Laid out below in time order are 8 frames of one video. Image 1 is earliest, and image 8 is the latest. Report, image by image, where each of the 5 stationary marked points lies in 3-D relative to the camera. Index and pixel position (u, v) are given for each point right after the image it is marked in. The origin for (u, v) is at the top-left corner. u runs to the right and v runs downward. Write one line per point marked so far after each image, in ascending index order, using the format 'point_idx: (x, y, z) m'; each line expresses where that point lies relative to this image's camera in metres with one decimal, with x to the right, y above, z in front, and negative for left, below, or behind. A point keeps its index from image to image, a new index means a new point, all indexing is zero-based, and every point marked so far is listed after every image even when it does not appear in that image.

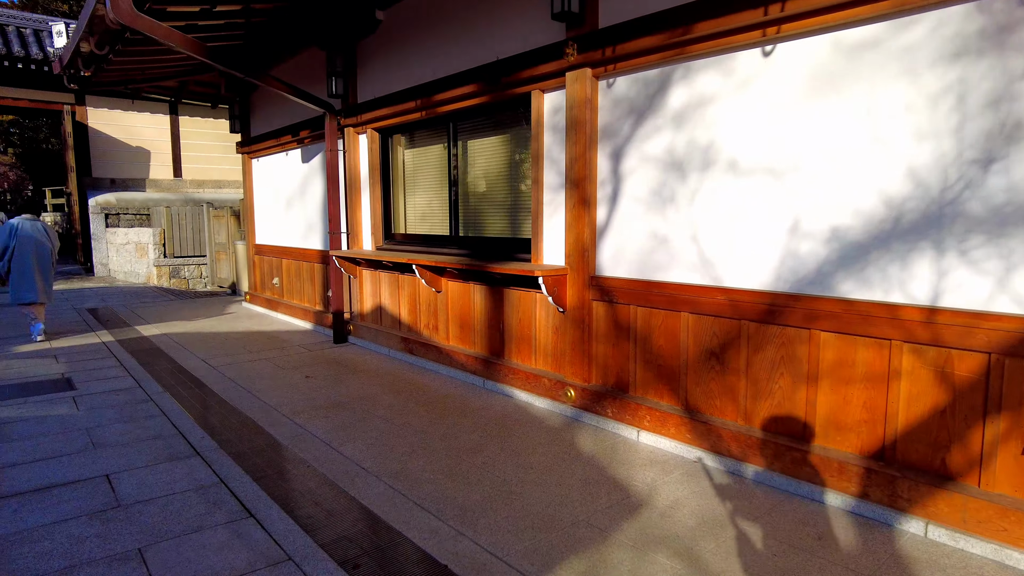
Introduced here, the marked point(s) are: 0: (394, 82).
0: (-0.8, +1.5, +4.7) m
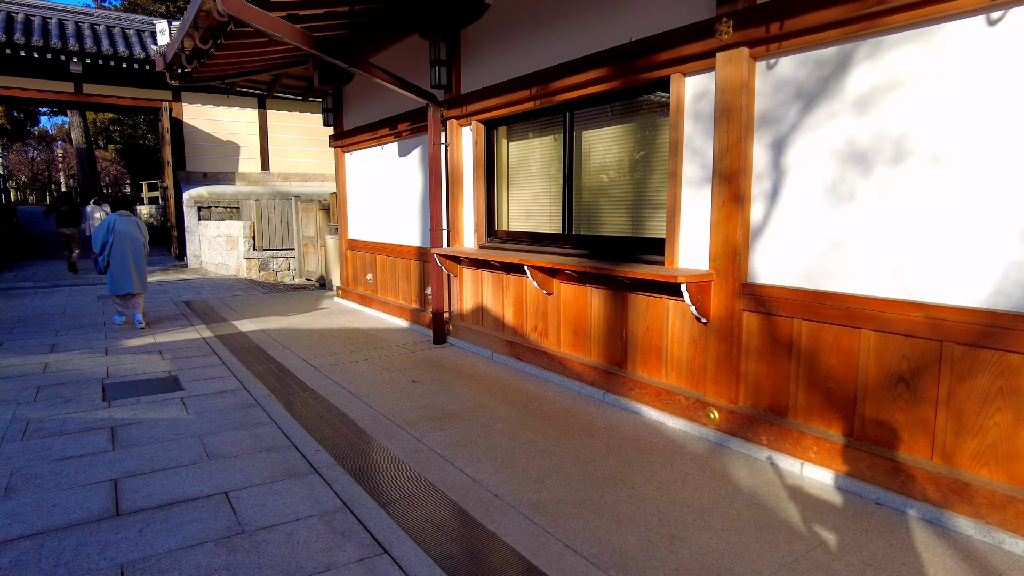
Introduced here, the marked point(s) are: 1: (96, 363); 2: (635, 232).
0: (-0.1, +1.5, +4.4) m
1: (-2.8, -0.5, +4.5) m
2: (+0.7, +0.3, +3.8) m
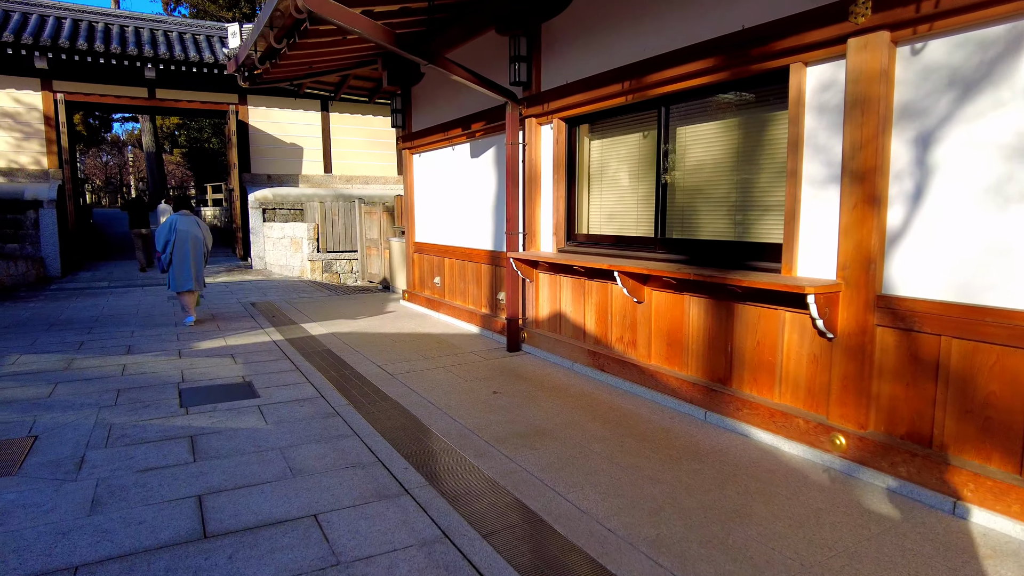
0: (+0.5, +1.4, +4.2) m
1: (-2.3, -0.5, +4.4) m
2: (+1.2, +0.3, +3.5) m
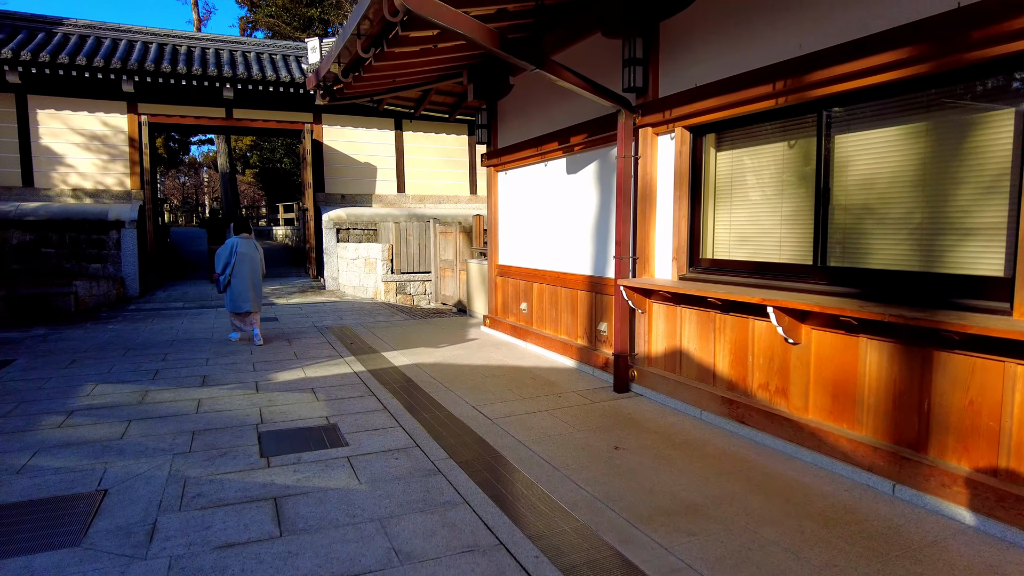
0: (+1.2, +1.2, +3.6) m
1: (-1.6, -0.7, +4.0) m
2: (+1.8, +0.1, +2.8) m
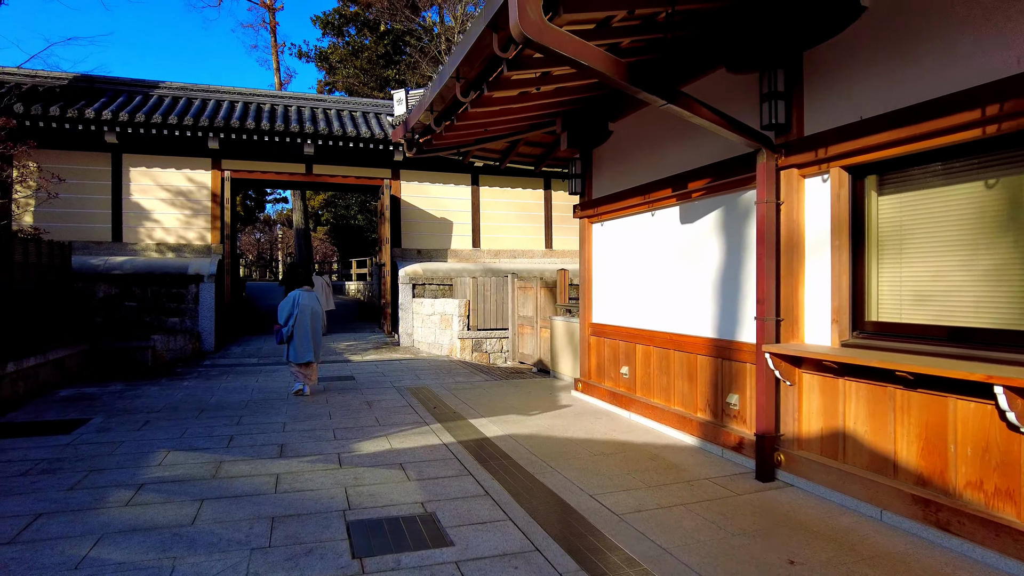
0: (+1.8, +0.9, +3.1) m
1: (-1.0, -1.0, +3.6) m
2: (+2.3, -0.2, +2.1) m
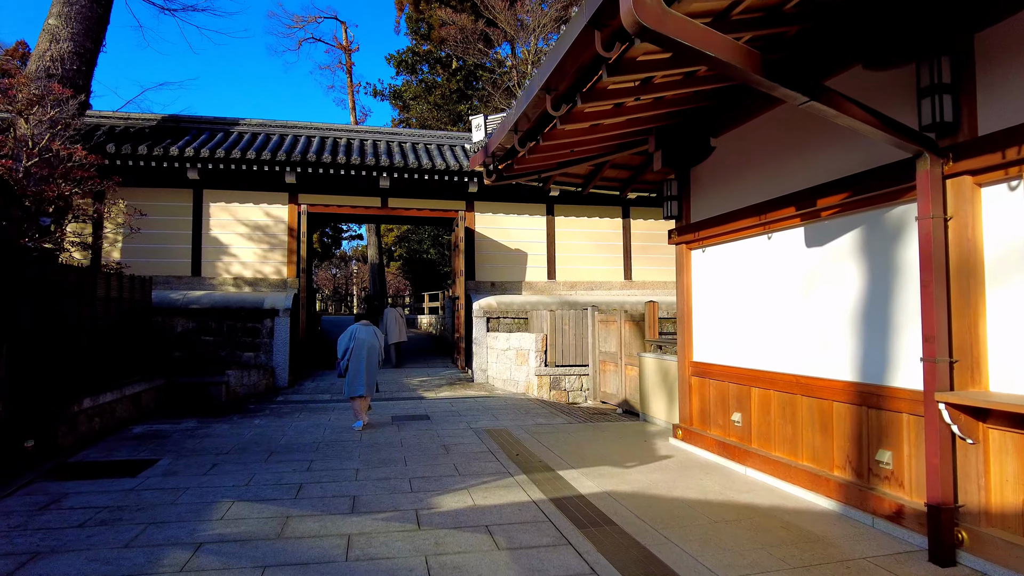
0: (+2.2, +0.8, +2.4) m
1: (-0.5, -1.2, +3.1) m
2: (+2.6, -0.2, +1.3) m
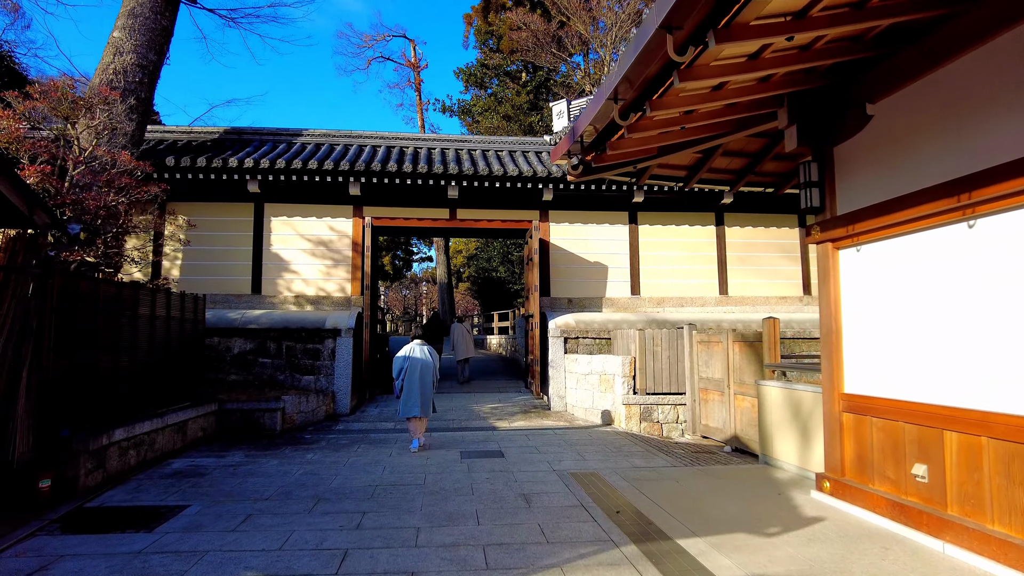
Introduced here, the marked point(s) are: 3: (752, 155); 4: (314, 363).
0: (+2.5, +0.8, +1.1) m
1: (-0.1, -1.2, +2.0) m
2: (+2.8, -0.2, 0.0) m
3: (+2.0, +1.1, +5.5) m
4: (-2.7, -1.0, +8.8) m
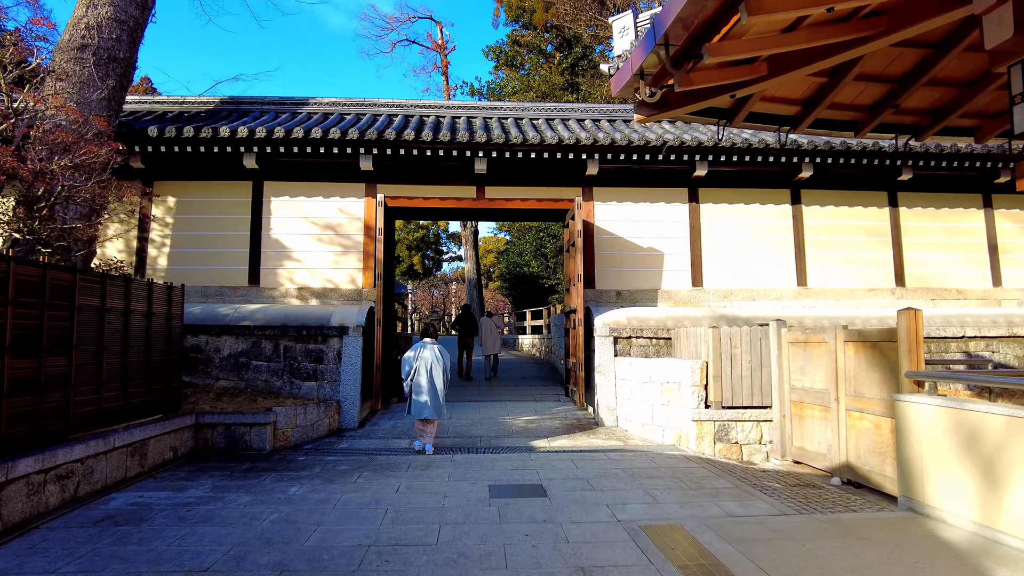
0: (+2.6, +1.0, -0.5) m
1: (+0.1, -1.1, +0.5) m
2: (+2.9, 0.0, -1.6) m
3: (+2.3, +1.2, +3.9) m
4: (-2.2, -0.9, +7.4) m
